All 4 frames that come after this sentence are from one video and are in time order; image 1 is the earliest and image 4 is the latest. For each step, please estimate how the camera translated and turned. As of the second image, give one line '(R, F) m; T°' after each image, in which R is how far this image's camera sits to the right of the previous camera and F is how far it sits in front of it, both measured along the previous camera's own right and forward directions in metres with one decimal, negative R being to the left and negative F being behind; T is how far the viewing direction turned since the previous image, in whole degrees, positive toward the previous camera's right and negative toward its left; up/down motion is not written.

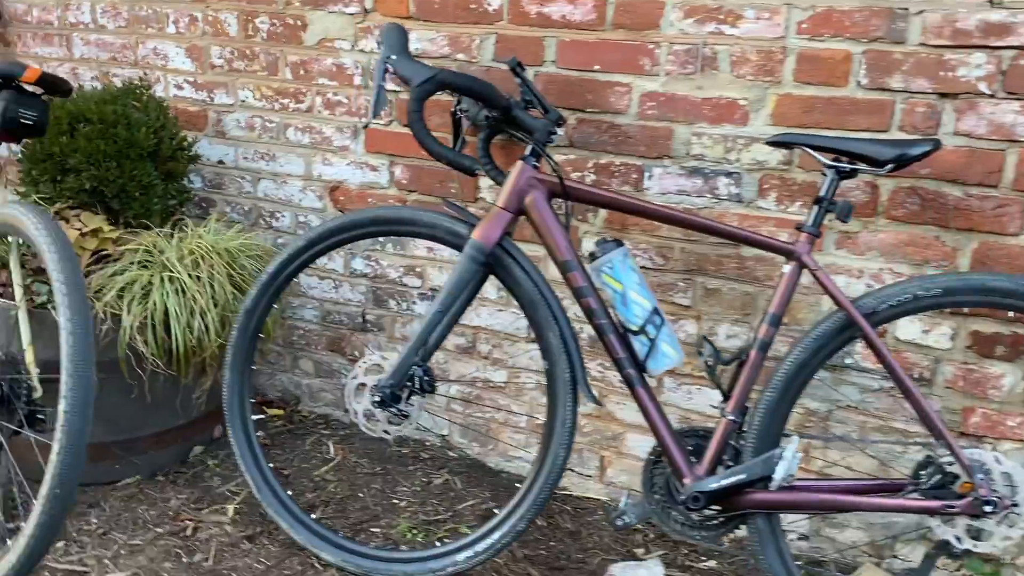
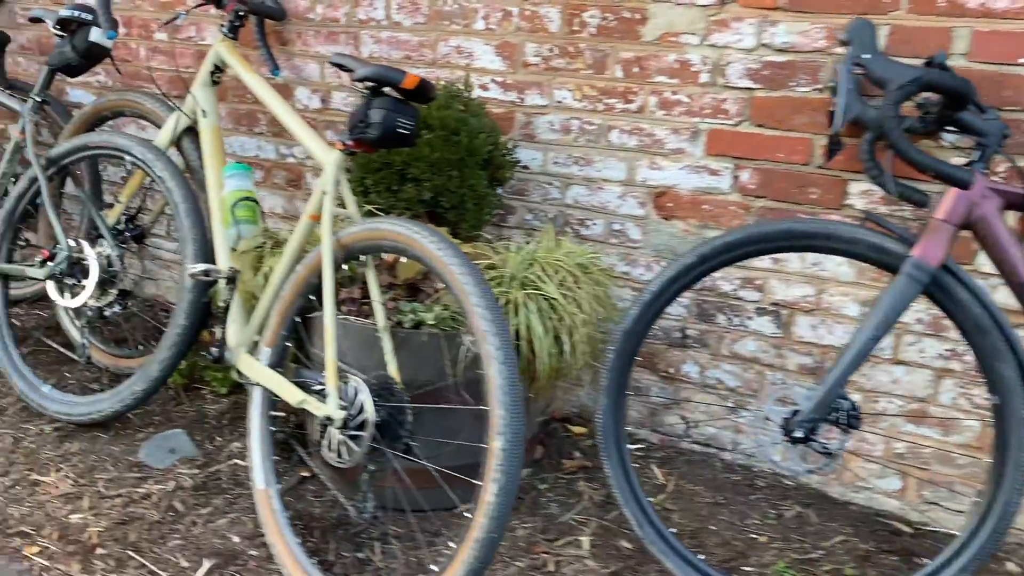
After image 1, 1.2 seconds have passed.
(-0.7, +0.1) m; -4°
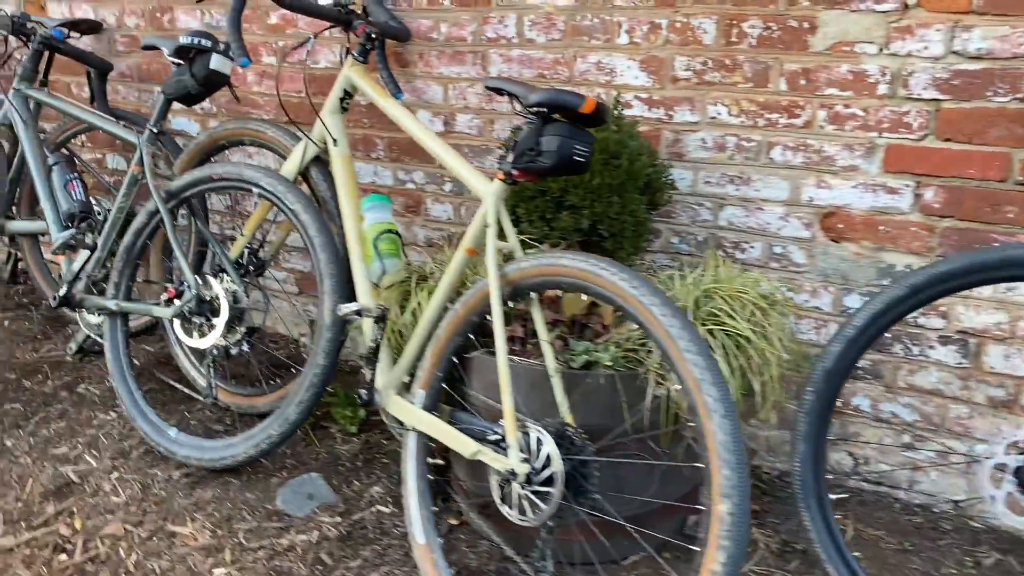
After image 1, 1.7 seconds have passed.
(-0.3, +0.1) m; -2°
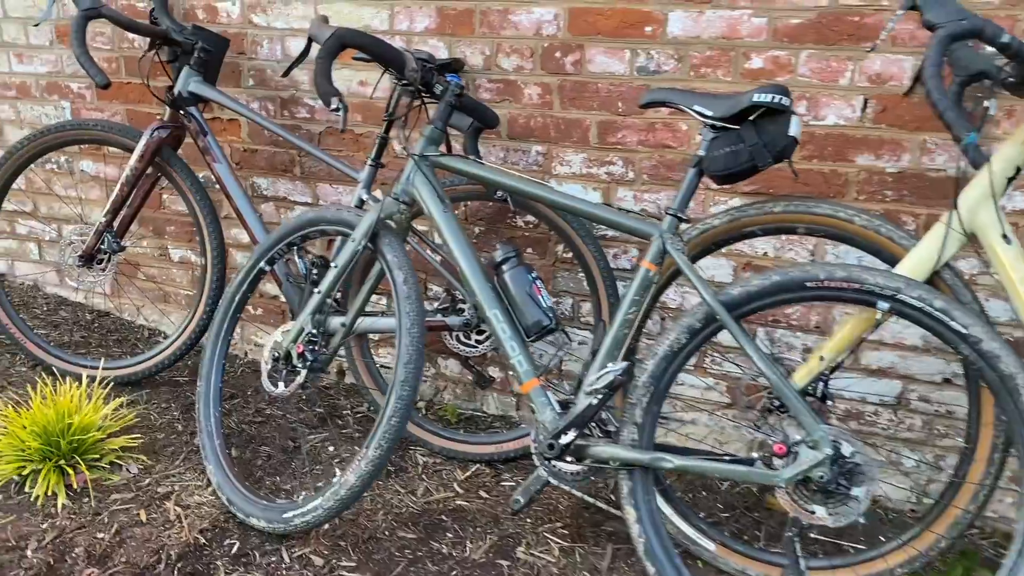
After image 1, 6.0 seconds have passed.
(-1.4, +0.6) m; +4°
